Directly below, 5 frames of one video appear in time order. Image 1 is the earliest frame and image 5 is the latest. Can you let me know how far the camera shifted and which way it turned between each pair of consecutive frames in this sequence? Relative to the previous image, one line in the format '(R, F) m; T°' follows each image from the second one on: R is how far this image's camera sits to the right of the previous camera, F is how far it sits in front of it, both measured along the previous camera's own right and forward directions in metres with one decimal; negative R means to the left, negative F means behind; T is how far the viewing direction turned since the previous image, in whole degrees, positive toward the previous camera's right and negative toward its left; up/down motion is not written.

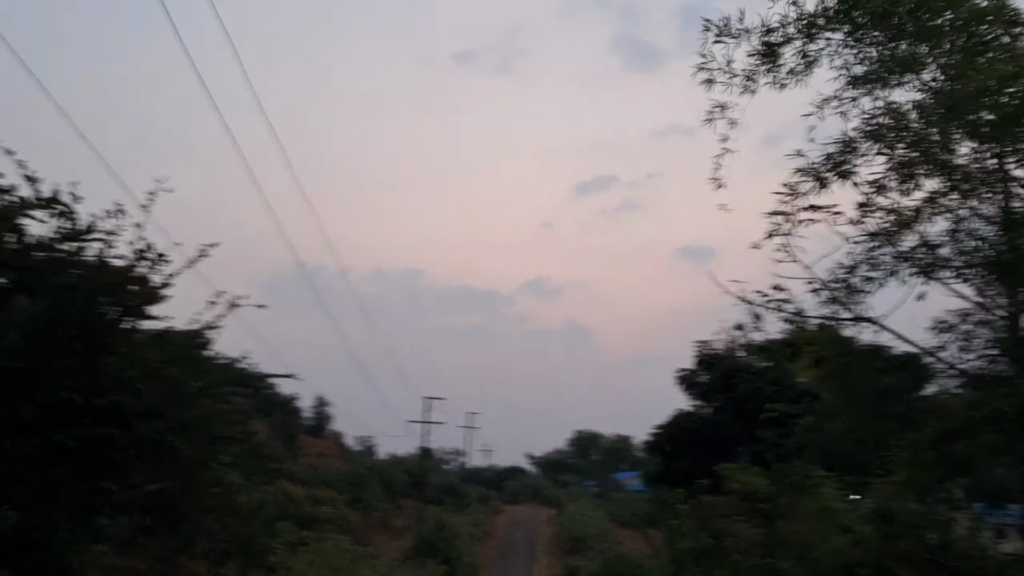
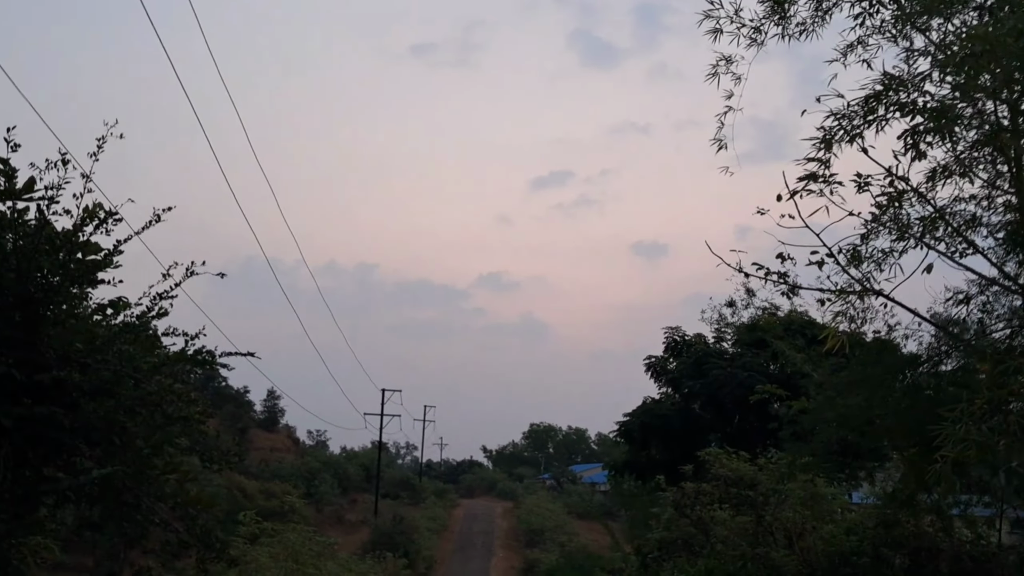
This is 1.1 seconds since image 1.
(-0.3, +0.6) m; +3°
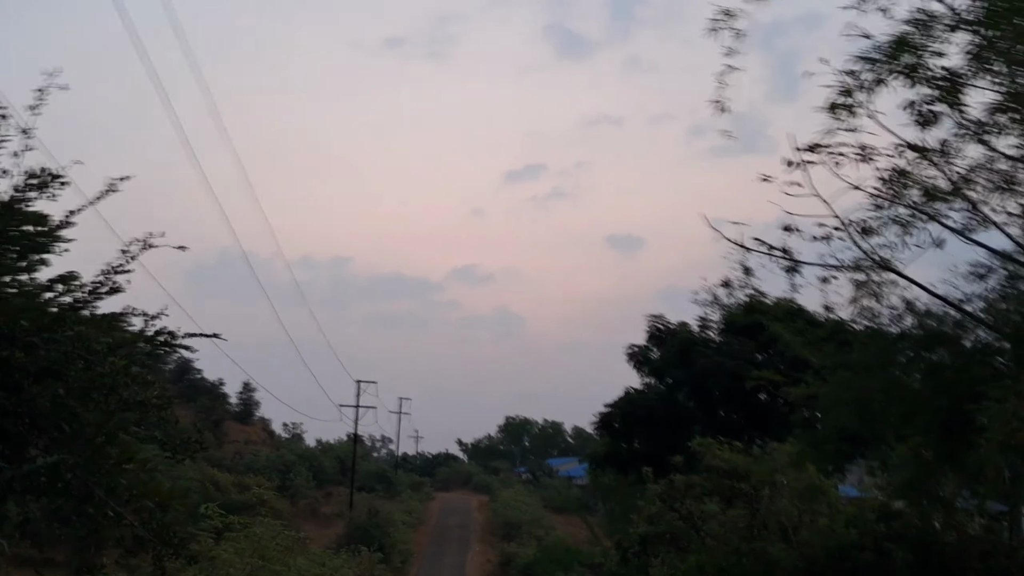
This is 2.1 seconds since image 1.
(-0.1, +0.5) m; +1°
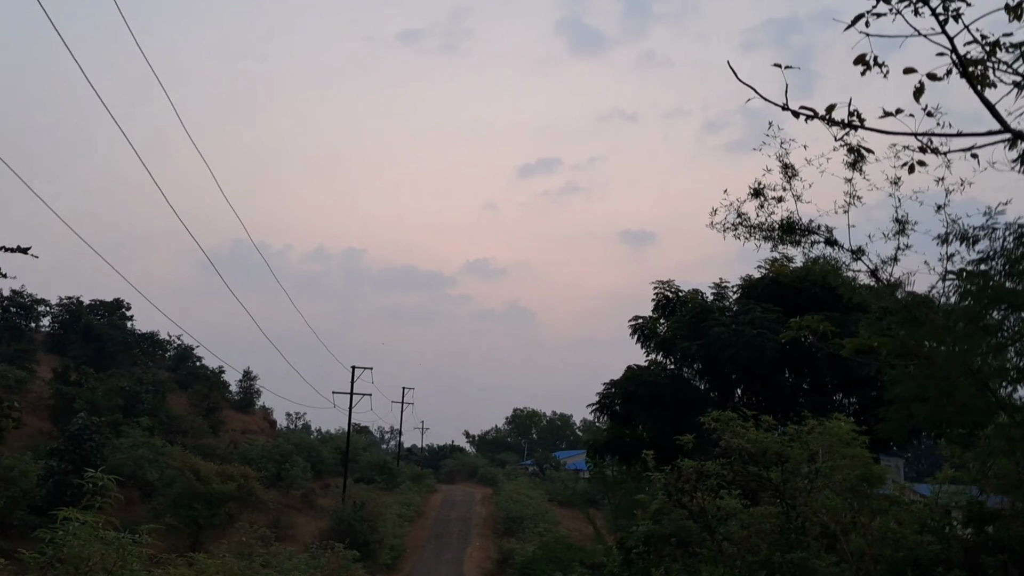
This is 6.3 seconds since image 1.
(+0.5, +2.5) m; -1°
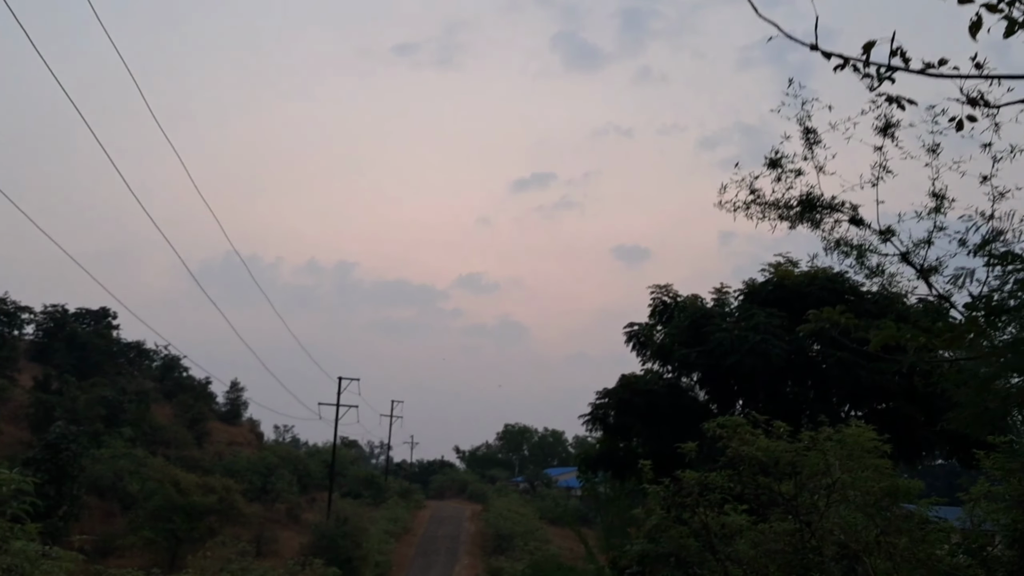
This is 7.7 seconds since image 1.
(+0.1, +0.8) m; 0°
